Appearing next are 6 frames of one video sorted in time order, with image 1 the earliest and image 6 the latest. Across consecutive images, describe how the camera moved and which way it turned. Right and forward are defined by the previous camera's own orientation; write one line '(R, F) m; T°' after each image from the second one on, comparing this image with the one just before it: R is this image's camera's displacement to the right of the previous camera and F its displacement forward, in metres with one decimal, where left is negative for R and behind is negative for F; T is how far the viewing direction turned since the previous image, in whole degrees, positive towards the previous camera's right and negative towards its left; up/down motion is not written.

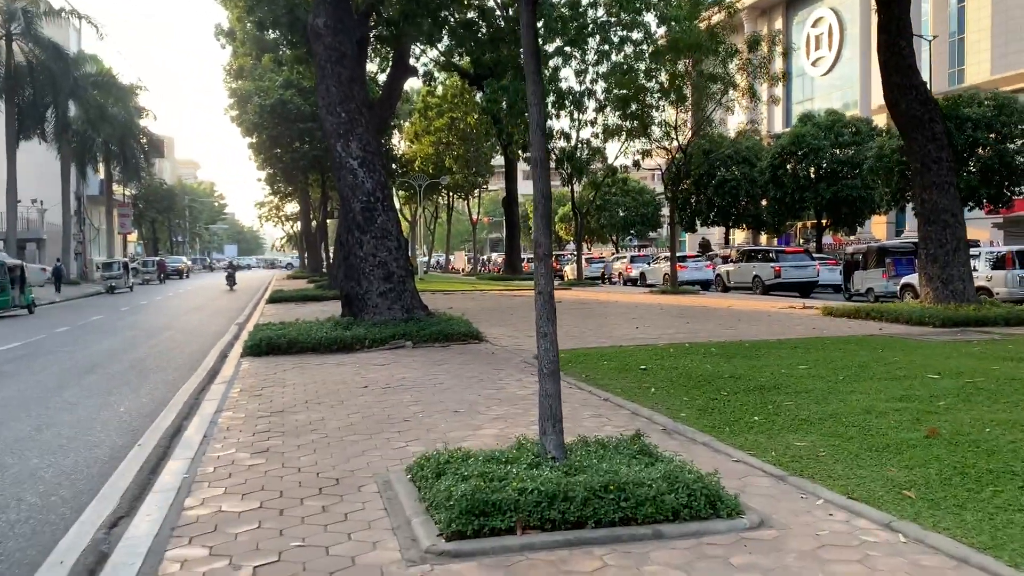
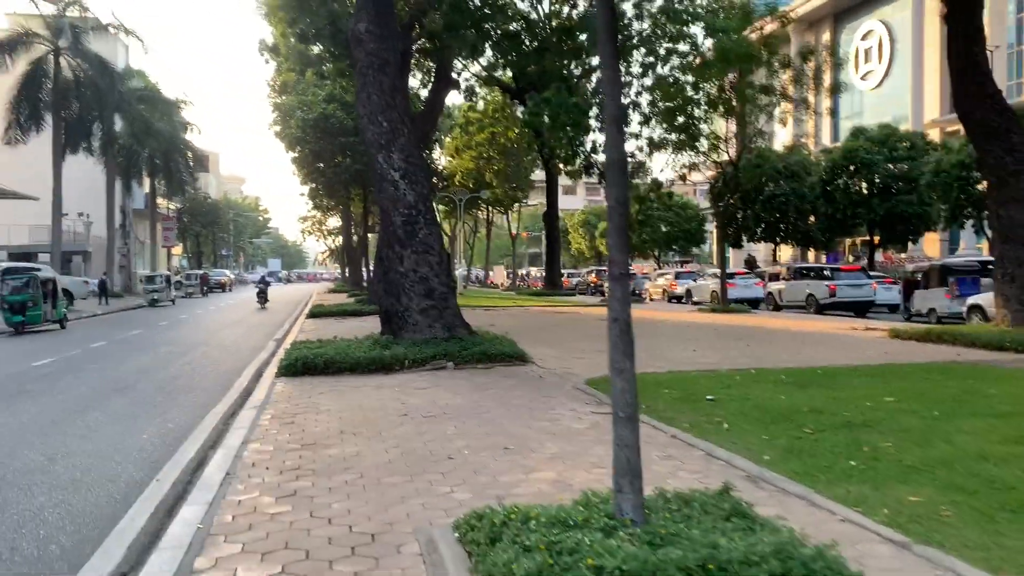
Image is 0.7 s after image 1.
(-0.1, +0.8) m; -2°
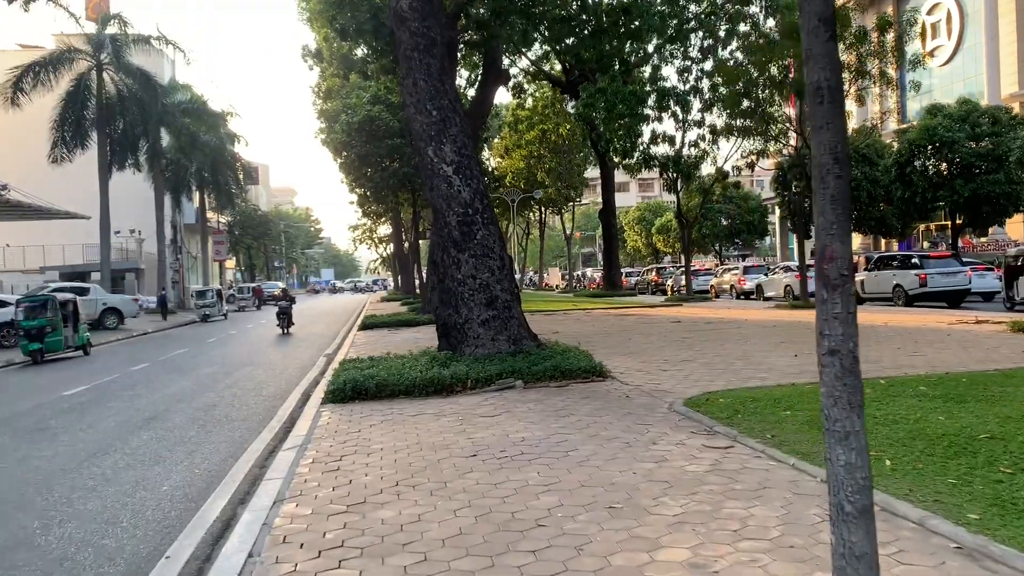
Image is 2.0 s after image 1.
(-0.3, +1.5) m; -3°
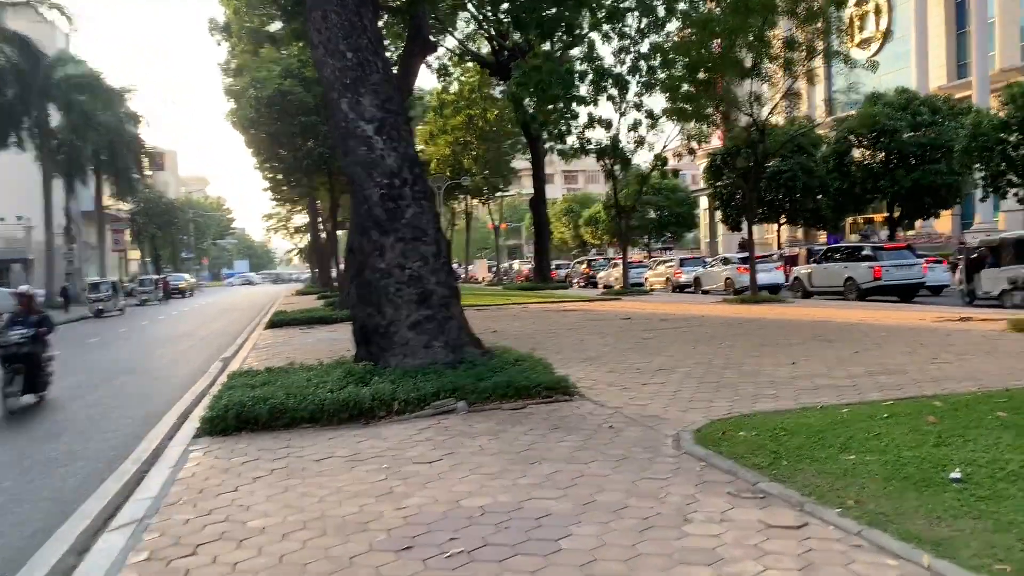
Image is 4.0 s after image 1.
(-0.2, +2.4) m; +5°
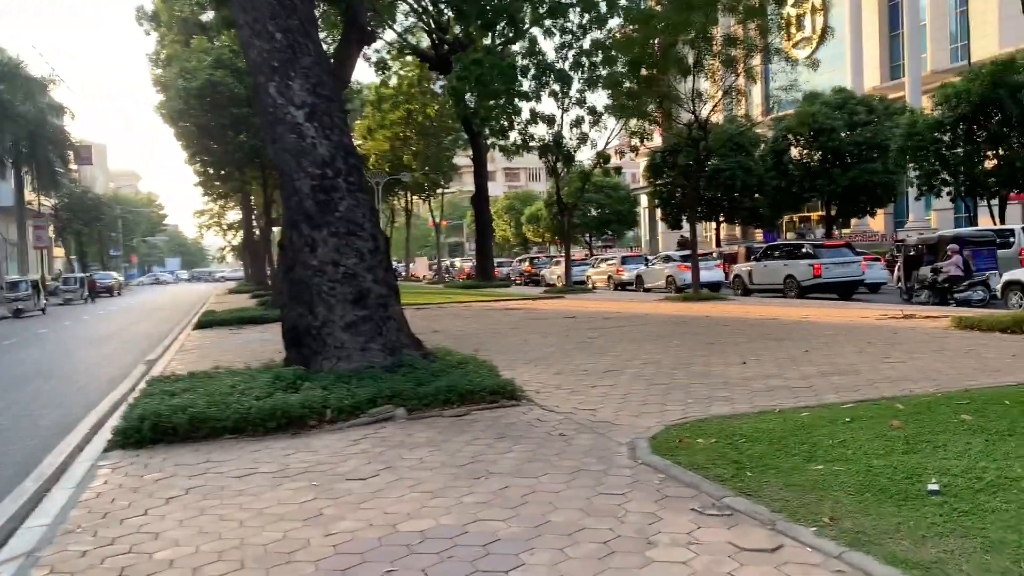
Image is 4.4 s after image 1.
(0.0, +0.5) m; +4°
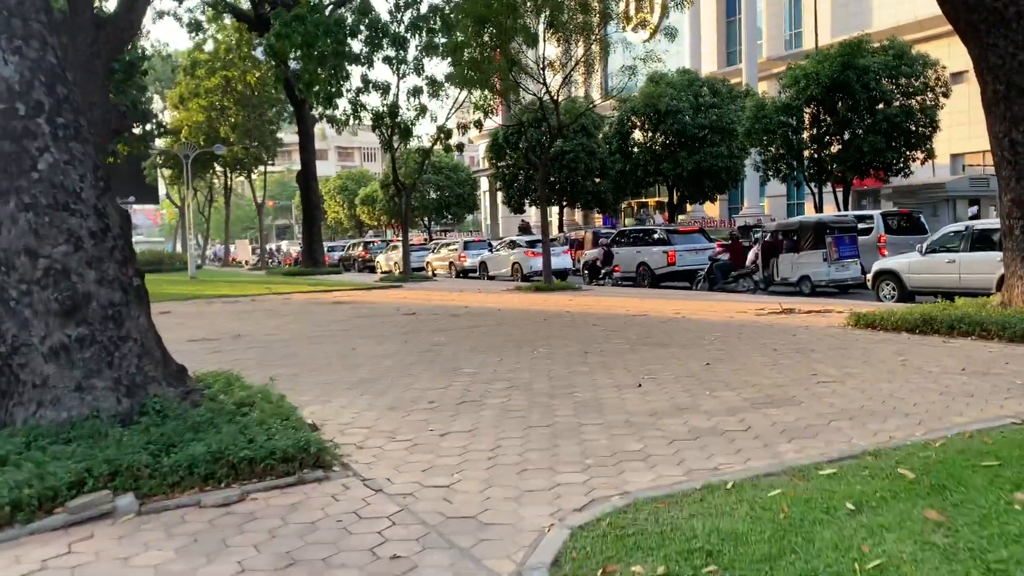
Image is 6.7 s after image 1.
(+0.2, +2.6) m; +11°
